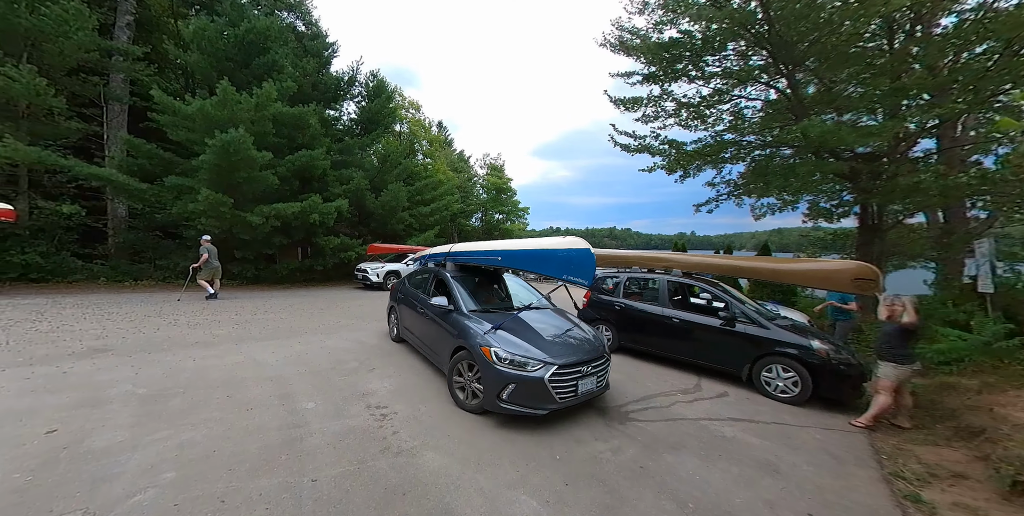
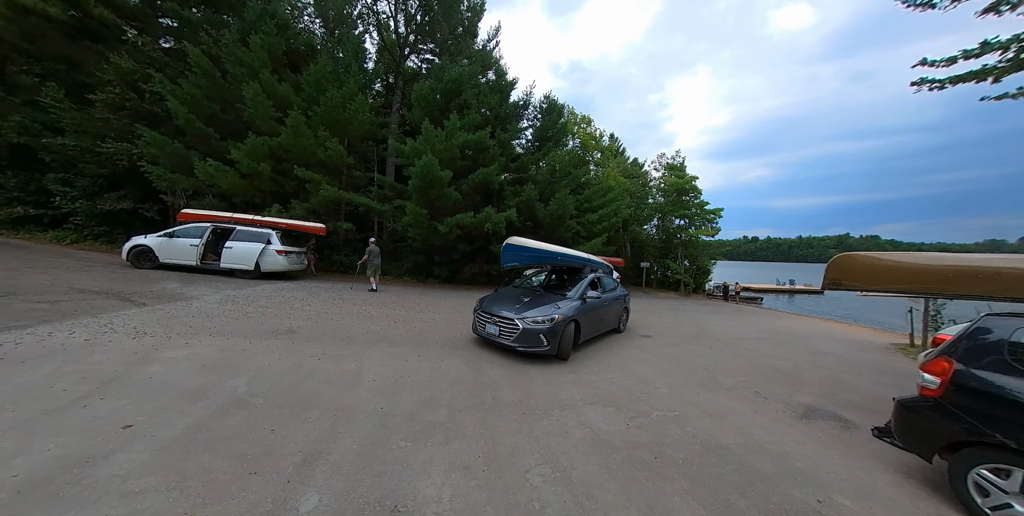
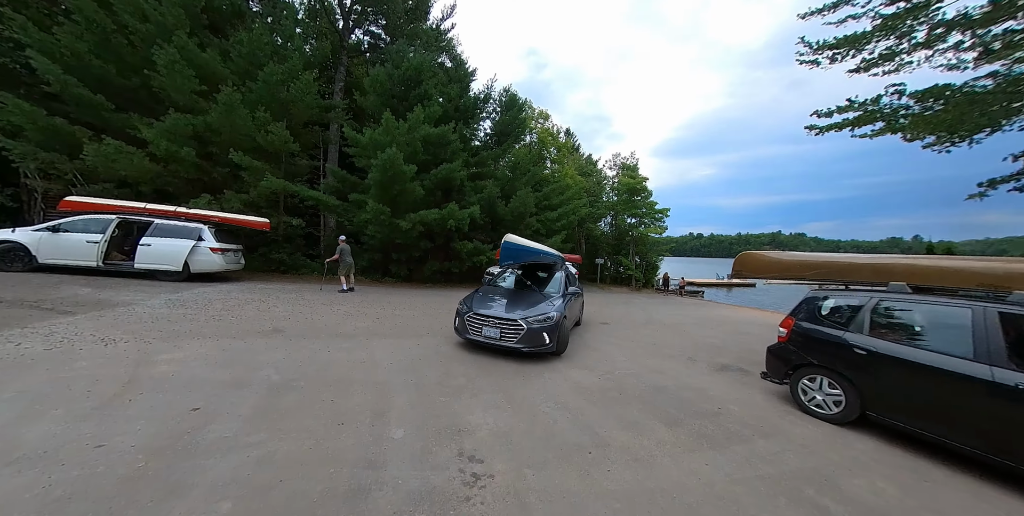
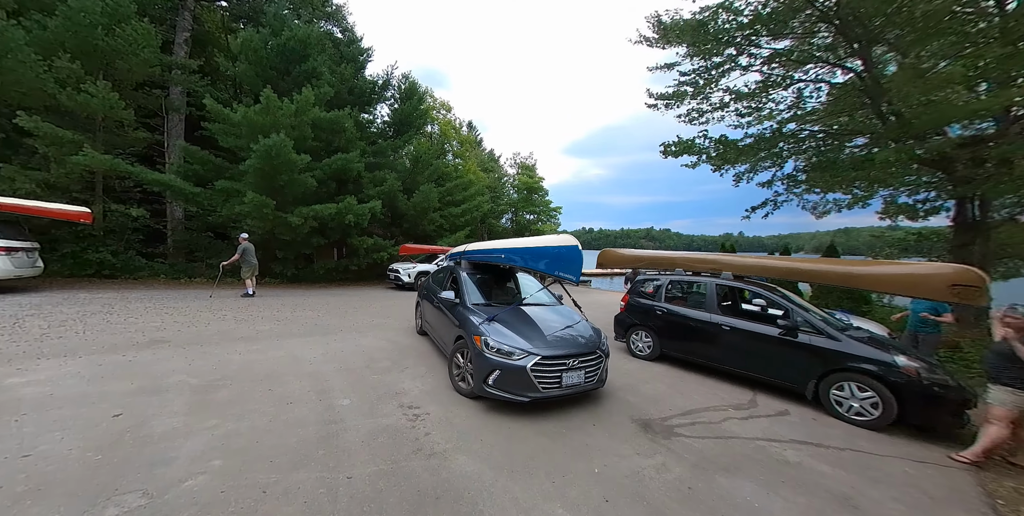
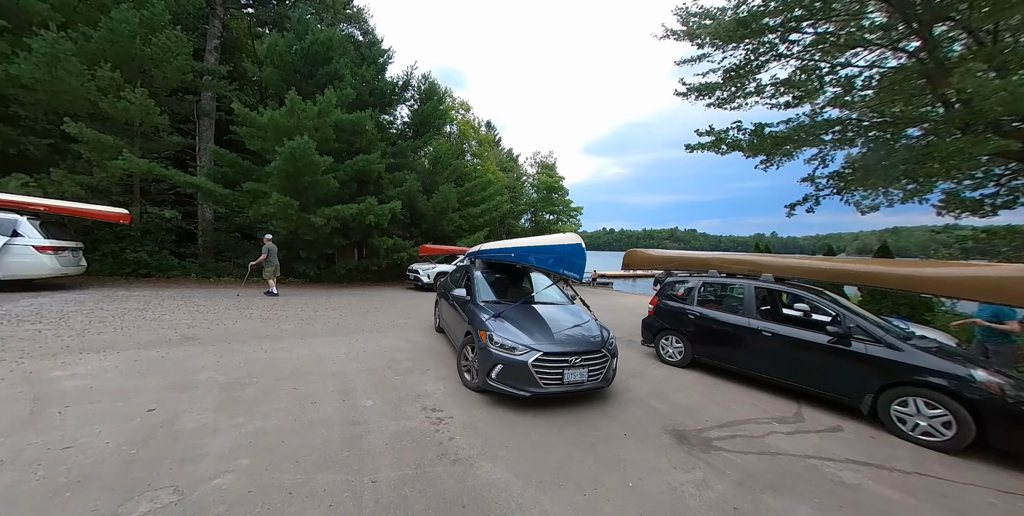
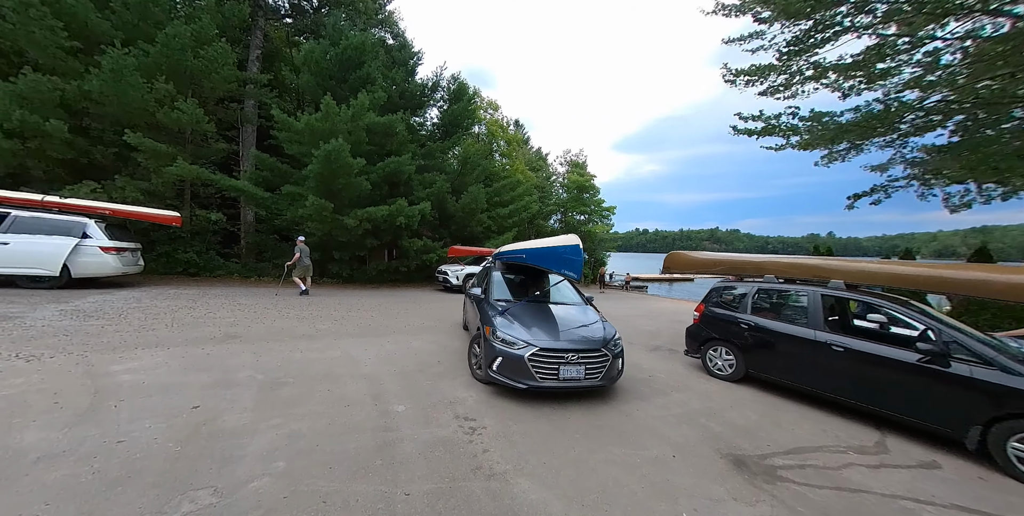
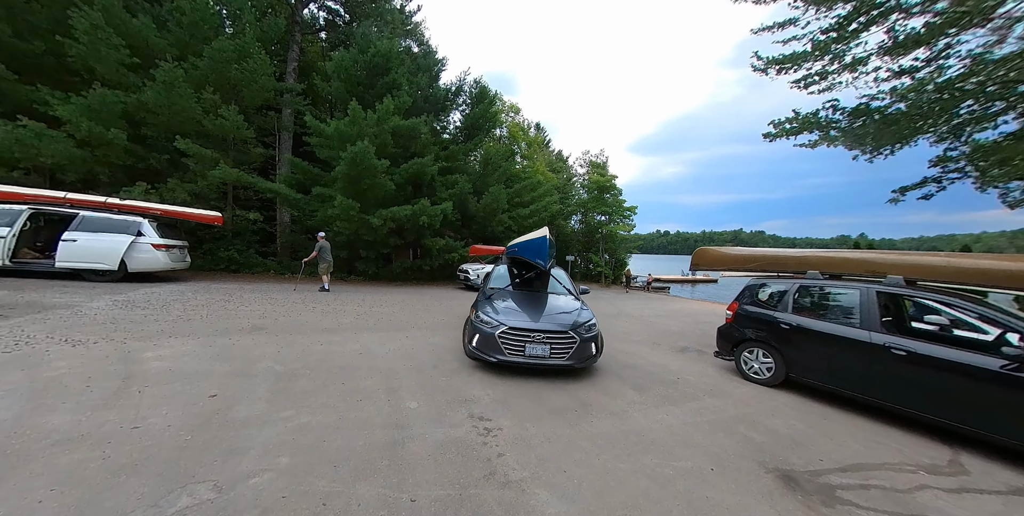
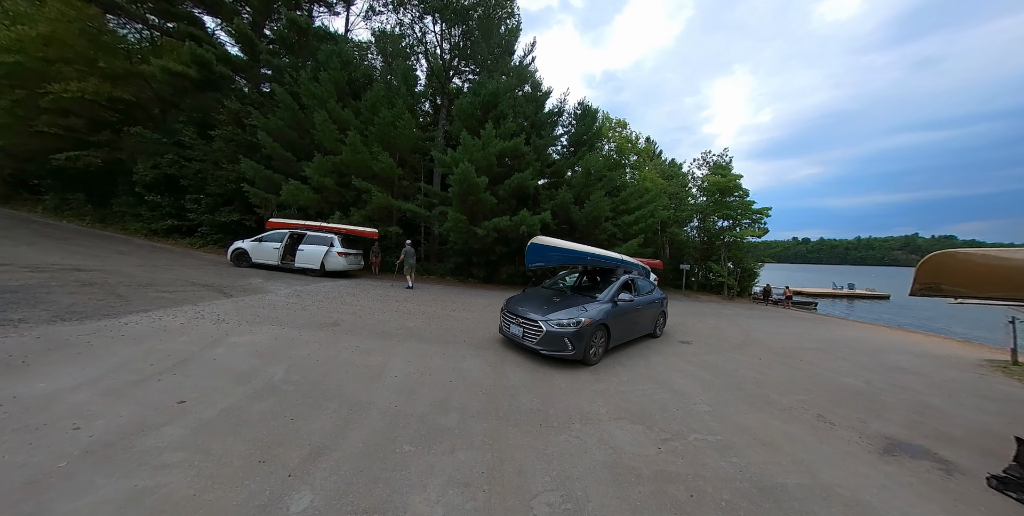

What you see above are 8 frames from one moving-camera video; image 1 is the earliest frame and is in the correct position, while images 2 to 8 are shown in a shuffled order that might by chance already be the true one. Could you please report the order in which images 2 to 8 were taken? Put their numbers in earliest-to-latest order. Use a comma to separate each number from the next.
4, 5, 6, 7, 3, 2, 8
